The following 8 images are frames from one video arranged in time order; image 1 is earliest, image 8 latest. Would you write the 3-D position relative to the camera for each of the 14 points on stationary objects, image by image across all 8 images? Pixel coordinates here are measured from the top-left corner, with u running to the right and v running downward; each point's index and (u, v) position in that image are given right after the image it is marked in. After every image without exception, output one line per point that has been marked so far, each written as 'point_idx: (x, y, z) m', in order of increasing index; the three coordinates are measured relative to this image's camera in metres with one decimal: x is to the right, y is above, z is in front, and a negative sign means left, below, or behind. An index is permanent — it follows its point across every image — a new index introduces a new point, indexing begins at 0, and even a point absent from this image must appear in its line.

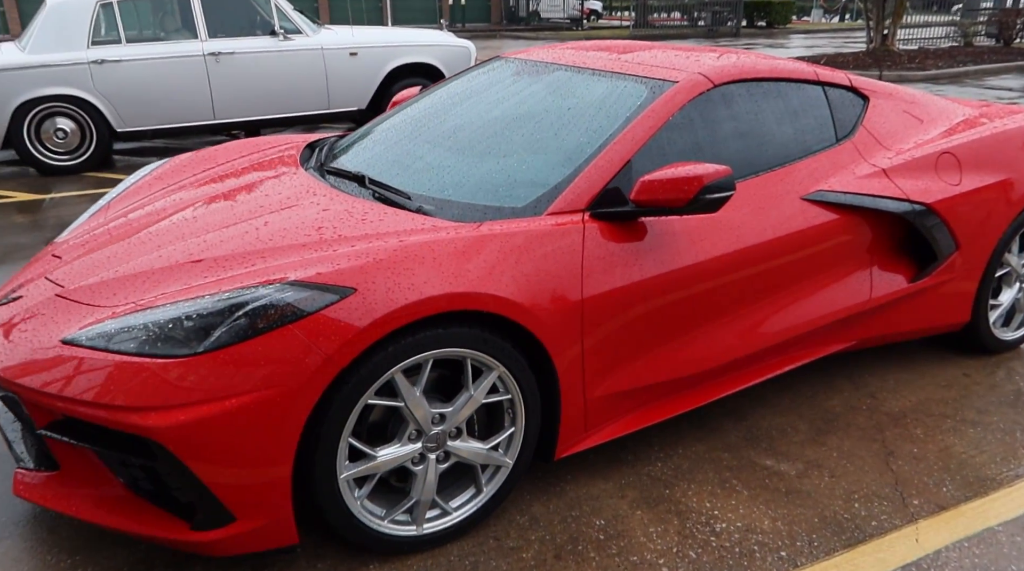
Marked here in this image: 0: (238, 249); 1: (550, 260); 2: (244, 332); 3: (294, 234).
0: (-0.9, +0.1, +2.9) m
1: (+0.1, +0.1, +2.8) m
2: (-0.7, -0.1, +2.4) m
3: (-0.7, +0.2, +2.9) m
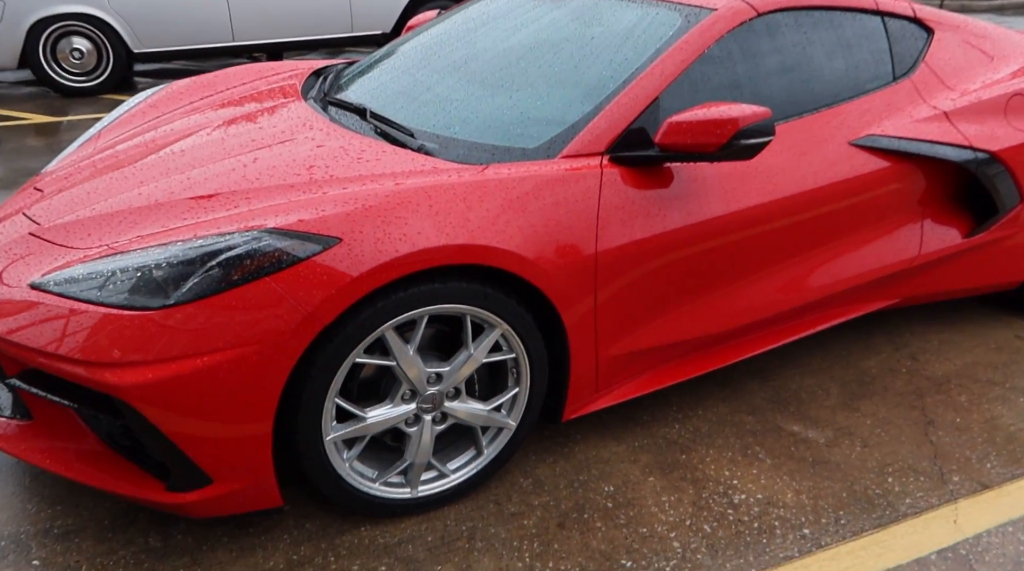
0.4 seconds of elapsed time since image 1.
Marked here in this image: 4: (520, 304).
0: (-0.9, +0.3, +2.6) m
1: (+0.1, +0.2, +2.5) m
2: (-0.7, 0.0, +2.2) m
3: (-0.7, +0.3, +2.7) m
4: (0.0, -0.1, +2.5) m
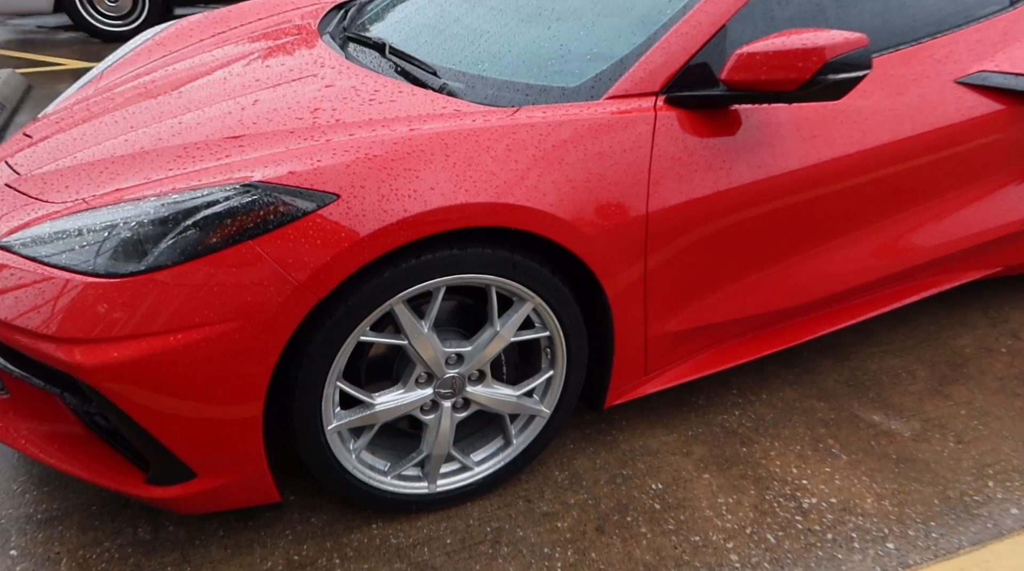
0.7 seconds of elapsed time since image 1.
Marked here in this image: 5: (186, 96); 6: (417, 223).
0: (-0.8, +0.4, +2.3) m
1: (+0.2, +0.3, +2.1) m
2: (-0.7, +0.1, +1.8) m
3: (-0.6, +0.4, +2.3) m
4: (+0.1, 0.0, +2.1) m
5: (-1.0, +0.6, +2.7) m
6: (-0.2, +0.1, +1.9) m
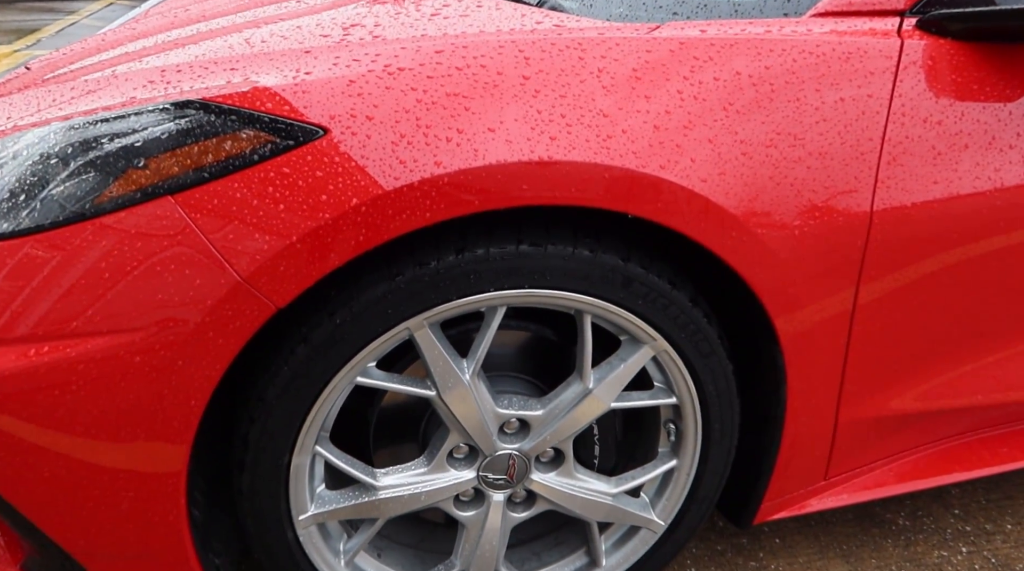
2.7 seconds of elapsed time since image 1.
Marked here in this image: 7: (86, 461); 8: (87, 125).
0: (-0.5, +0.4, +1.5) m
1: (+0.4, +0.2, +1.2) m
2: (-0.5, +0.1, +1.1) m
3: (-0.4, +0.4, +1.5) m
4: (+0.3, 0.0, +1.3) m
5: (-0.7, +0.6, +2.0) m
6: (-0.1, +0.1, +1.1) m
7: (-0.6, -0.2, +1.1) m
8: (-0.5, +0.2, +1.1) m
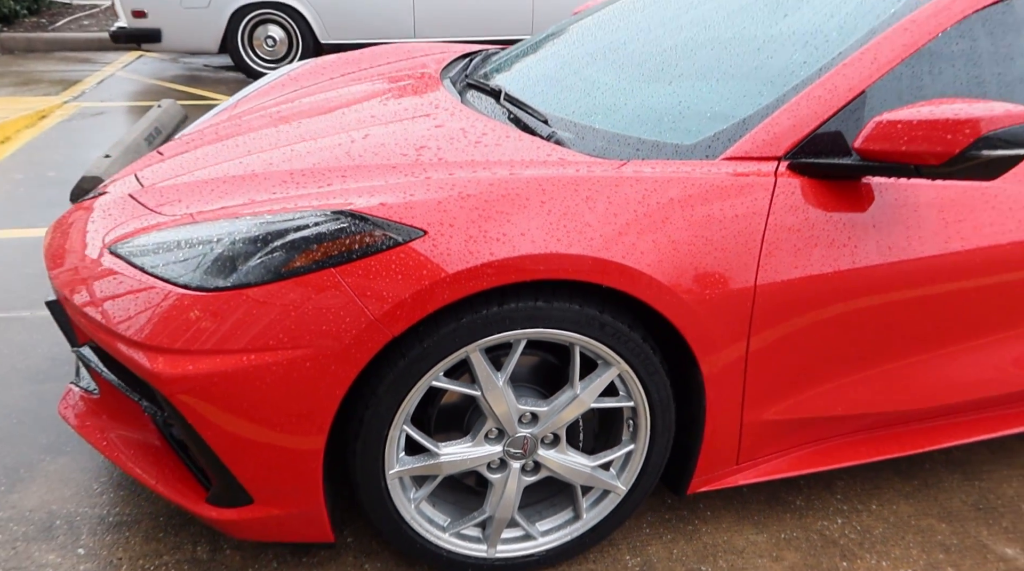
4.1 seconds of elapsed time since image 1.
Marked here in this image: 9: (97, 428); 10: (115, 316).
0: (-0.5, +0.3, +2.3) m
1: (+0.4, +0.1, +1.9) m
2: (-0.5, 0.0, +1.8) m
3: (-0.3, +0.3, +2.3) m
4: (+0.3, -0.1, +2.0) m
5: (-0.6, +0.5, +2.7) m
6: (0.0, 0.0, +1.8) m
7: (-0.5, -0.3, +1.8) m
8: (-0.5, +0.1, +1.8) m
9: (-1.0, -0.4, +2.2) m
10: (-0.8, -0.1, +1.9) m
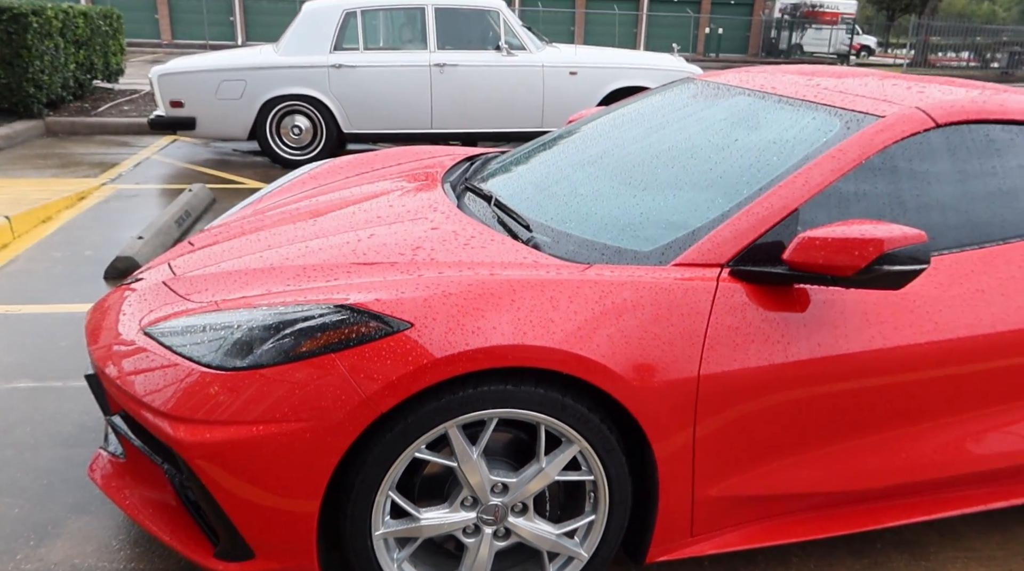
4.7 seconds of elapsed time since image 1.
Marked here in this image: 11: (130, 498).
0: (-0.5, +0.1, +2.6) m
1: (+0.4, -0.1, +2.2) m
2: (-0.5, -0.2, +2.1) m
3: (-0.4, +0.1, +2.6) m
4: (+0.2, -0.4, +2.3) m
5: (-0.7, +0.2, +3.1) m
6: (-0.1, -0.2, +2.1) m
7: (-0.6, -0.5, +2.1) m
8: (-0.6, -0.1, +2.2) m
9: (-1.1, -0.6, +2.5) m
10: (-0.9, -0.3, +2.2) m
11: (-1.1, -0.6, +2.4) m
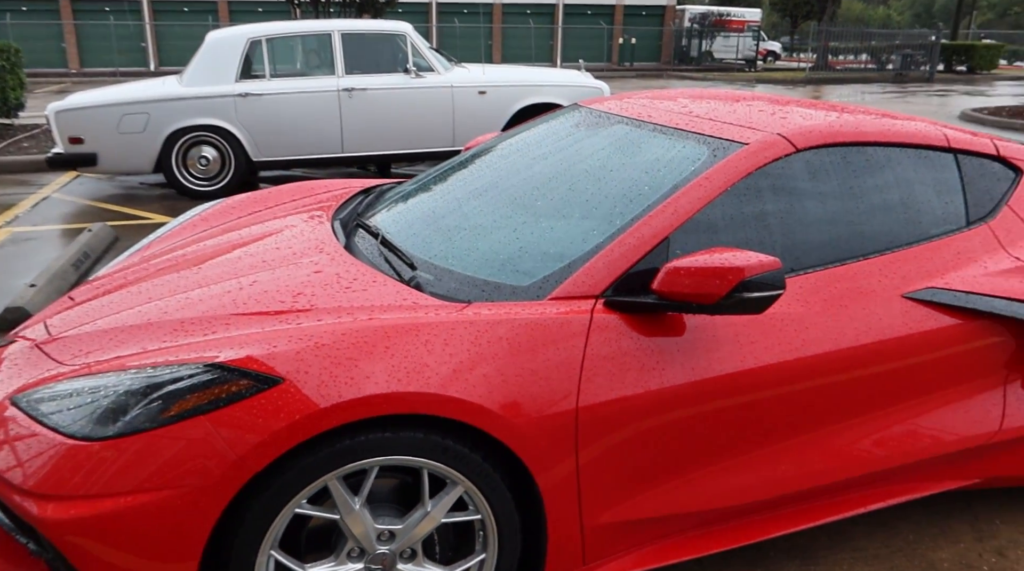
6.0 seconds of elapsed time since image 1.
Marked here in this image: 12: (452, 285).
0: (-0.9, -0.1, +2.6) m
1: (+0.1, -0.2, +2.3) m
2: (-0.8, -0.3, +2.1) m
3: (-0.7, 0.0, +2.6) m
4: (-0.1, -0.5, +2.3) m
5: (-1.1, 0.0, +3.0) m
6: (-0.4, -0.3, +2.1) m
7: (-0.9, -0.6, +2.1) m
8: (-0.9, -0.2, +2.1) m
9: (-1.4, -0.8, +2.4) m
10: (-1.2, -0.4, +2.1) m
11: (-1.4, -0.8, +2.3) m
12: (-0.2, 0.0, +2.5) m
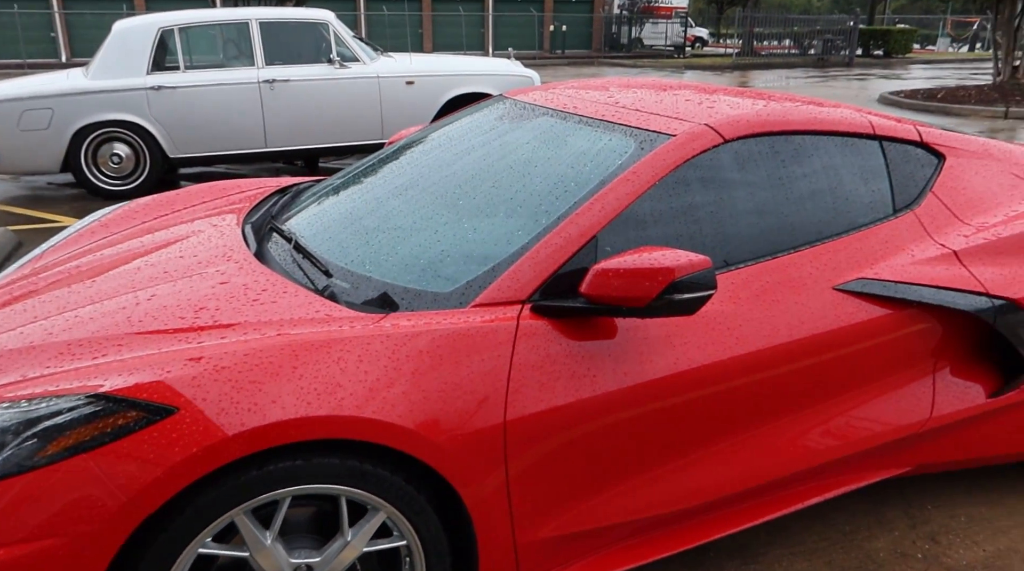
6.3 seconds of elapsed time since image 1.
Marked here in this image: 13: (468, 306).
0: (-1.1, -0.1, +2.3) m
1: (-0.1, -0.2, +2.1) m
2: (-1.0, -0.4, +1.9) m
3: (-0.9, -0.1, +2.4) m
4: (-0.2, -0.5, +2.1) m
5: (-1.3, 0.0, +2.8) m
6: (-0.6, -0.3, +1.9) m
7: (-1.0, -0.7, +1.9) m
8: (-1.0, -0.3, +1.9) m
9: (-1.6, -0.8, +2.1) m
10: (-1.4, -0.5, +1.9) m
11: (-1.5, -0.8, +2.1) m
12: (-0.4, 0.0, +2.4) m
13: (-0.1, -0.1, +2.2) m
